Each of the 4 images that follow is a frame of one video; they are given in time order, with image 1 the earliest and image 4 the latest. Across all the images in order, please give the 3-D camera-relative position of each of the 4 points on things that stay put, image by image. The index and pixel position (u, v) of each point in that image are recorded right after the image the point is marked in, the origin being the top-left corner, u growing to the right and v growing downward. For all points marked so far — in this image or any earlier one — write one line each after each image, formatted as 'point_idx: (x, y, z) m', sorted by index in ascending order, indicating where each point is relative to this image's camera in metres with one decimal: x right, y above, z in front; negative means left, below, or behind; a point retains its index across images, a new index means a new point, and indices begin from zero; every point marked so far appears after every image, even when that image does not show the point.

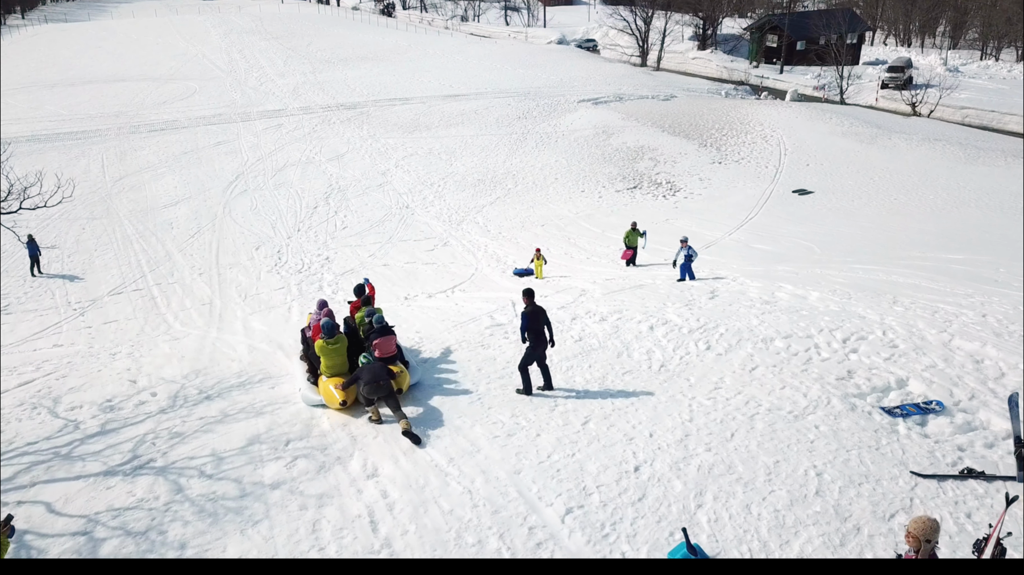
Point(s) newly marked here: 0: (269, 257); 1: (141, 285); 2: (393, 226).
0: (-4.8, +0.6, +17.6) m
1: (-6.8, 0.0, +16.3) m
2: (-2.6, +1.3, +19.5) m
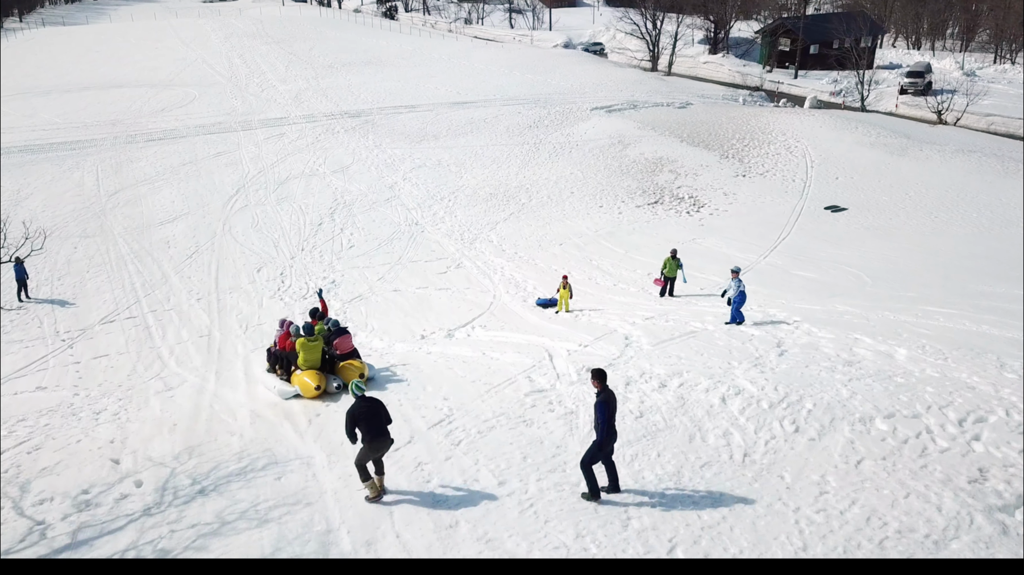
0: (-4.5, +0.1, +16.5) m
1: (-6.5, -0.4, +15.2) m
2: (-2.3, +0.9, +18.4) m
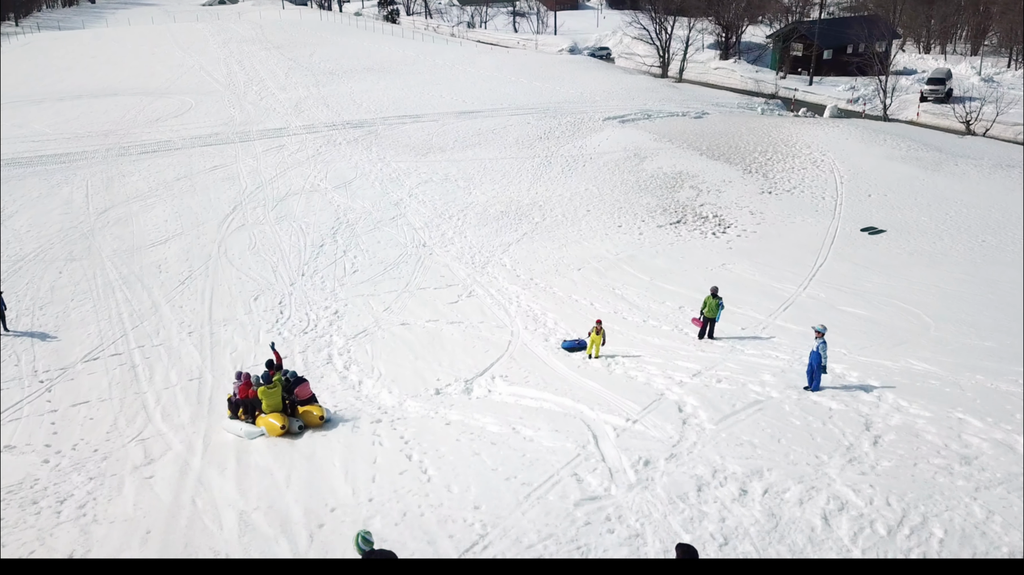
0: (-4.2, -0.4, +15.3) m
1: (-6.2, -1.0, +14.0) m
2: (-2.0, +0.3, +17.2) m
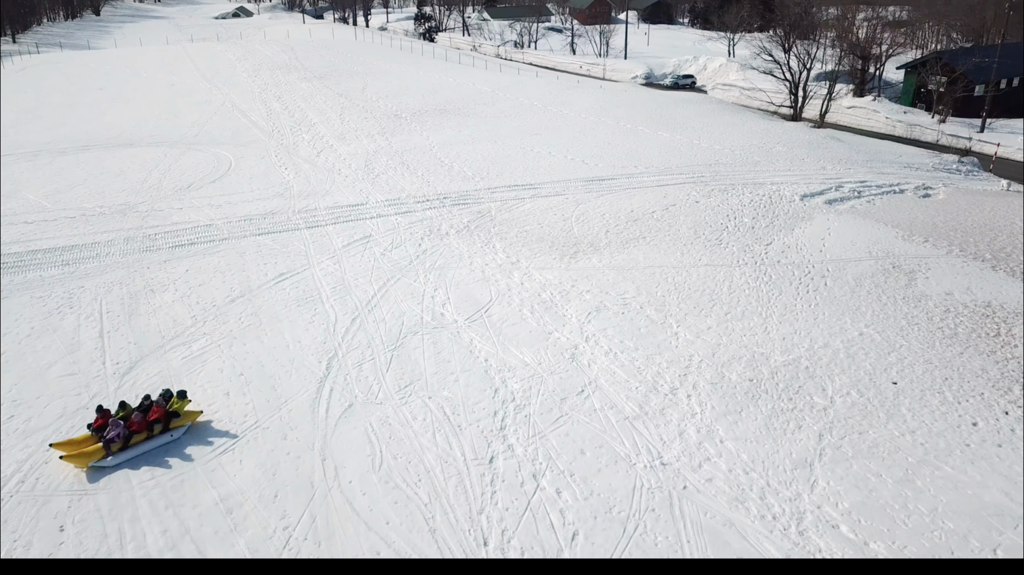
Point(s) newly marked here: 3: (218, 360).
0: (-0.4, -3.5, +7.9) m
1: (-2.4, -4.0, +6.6) m
2: (+1.8, -2.8, +9.8) m
3: (-4.7, -1.2, +14.0) m
